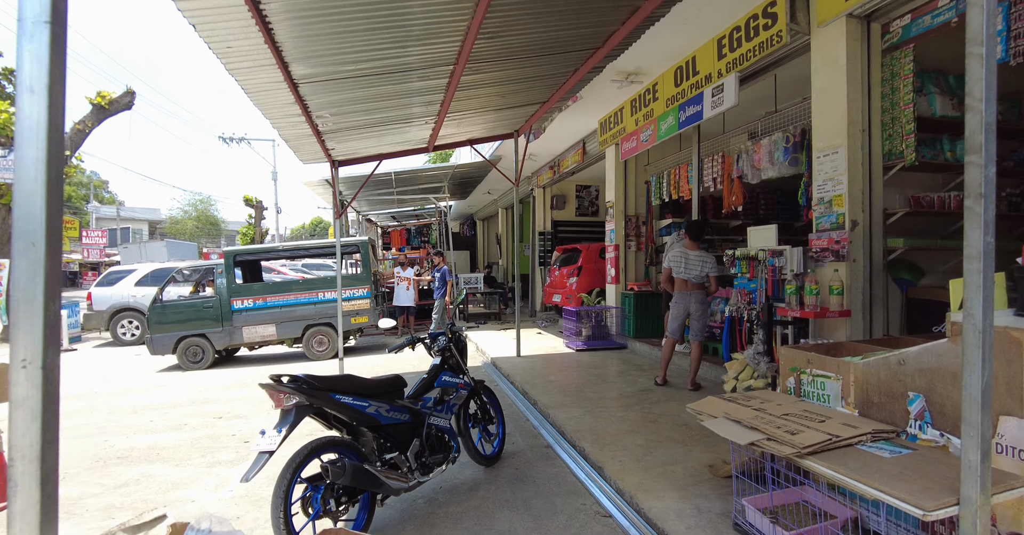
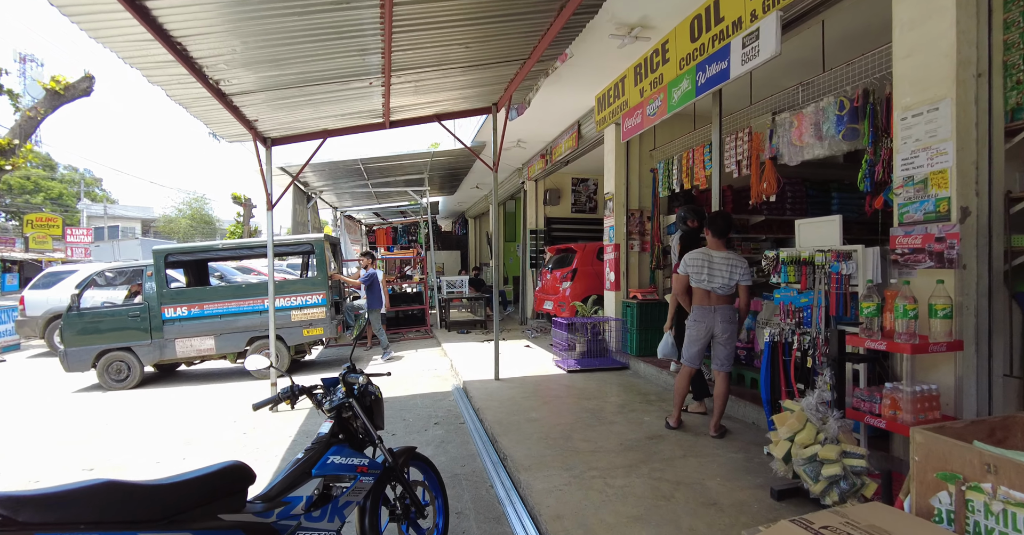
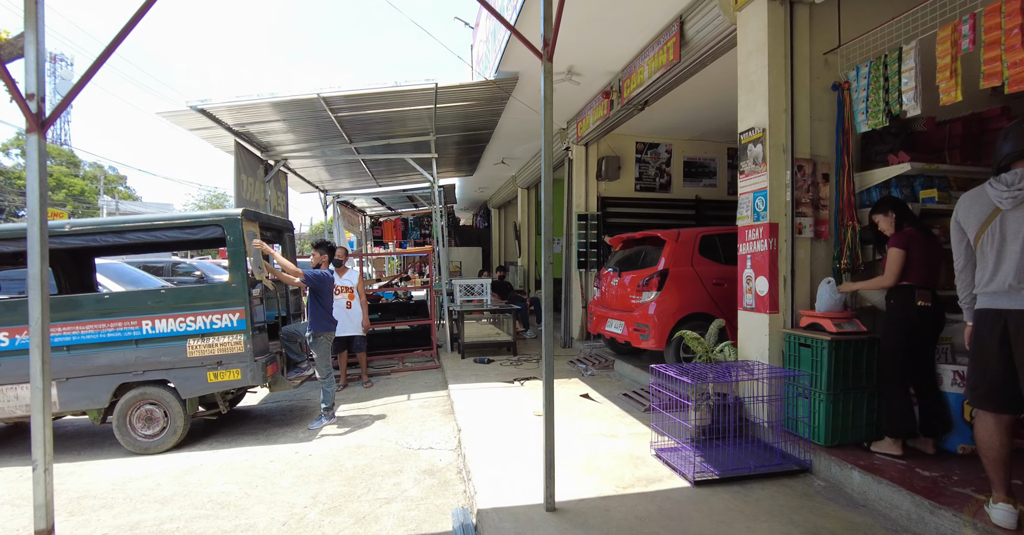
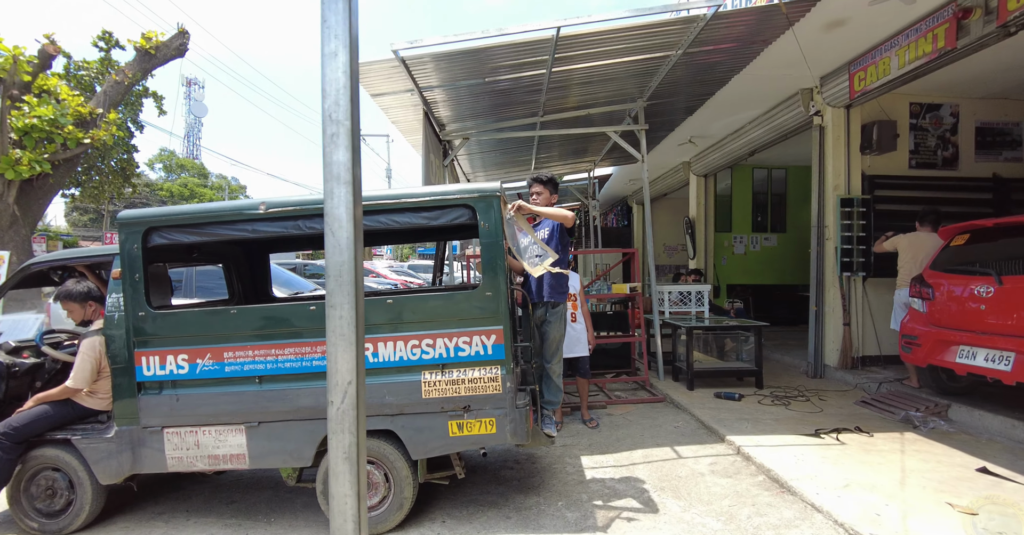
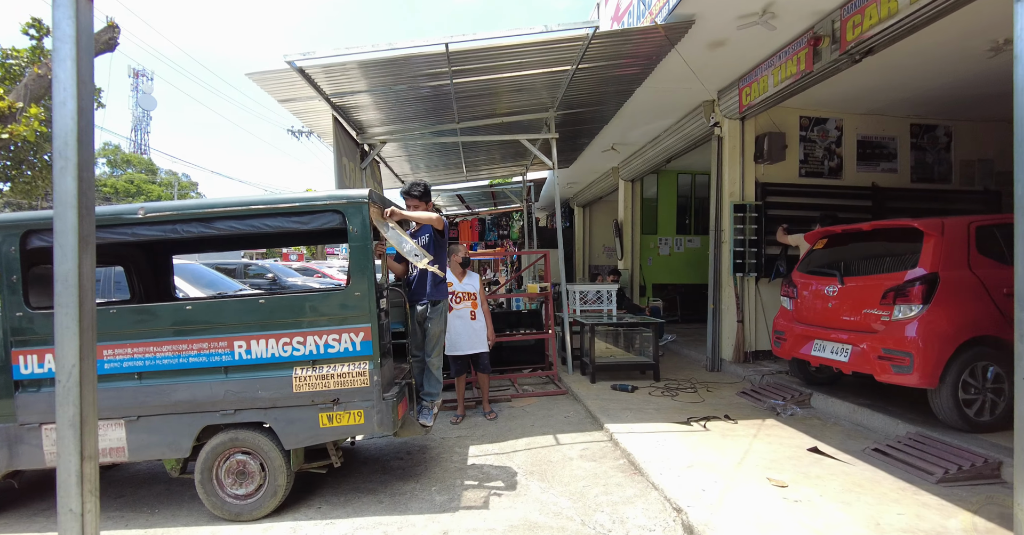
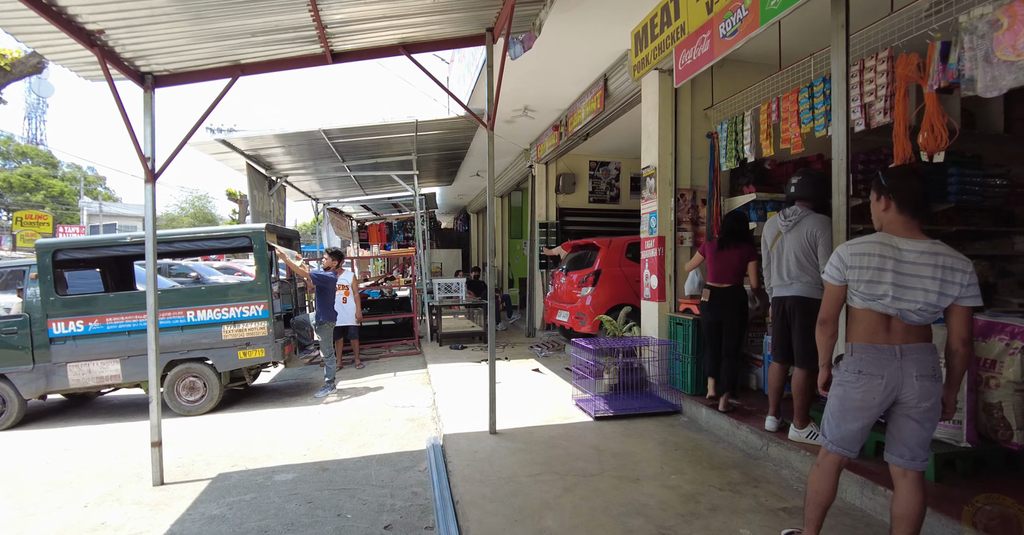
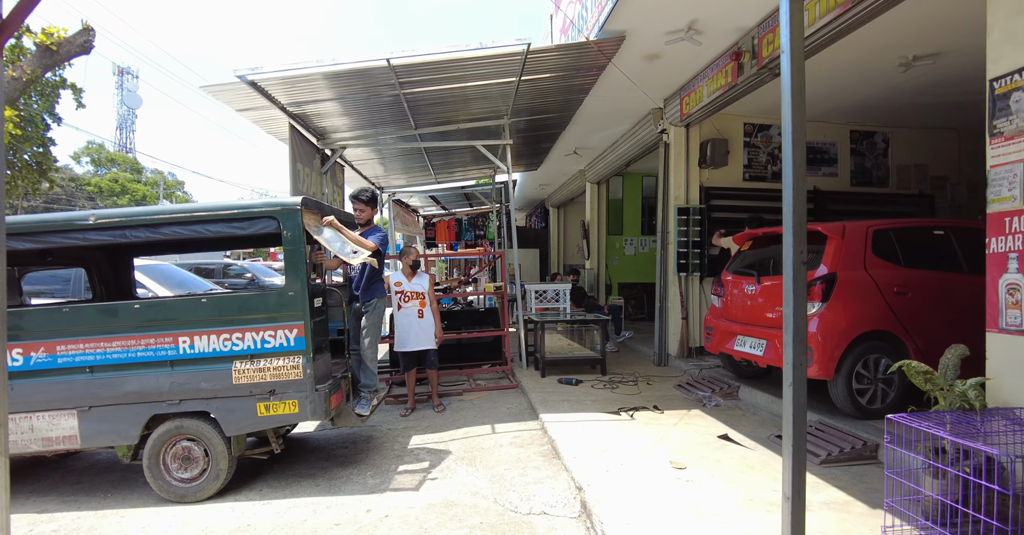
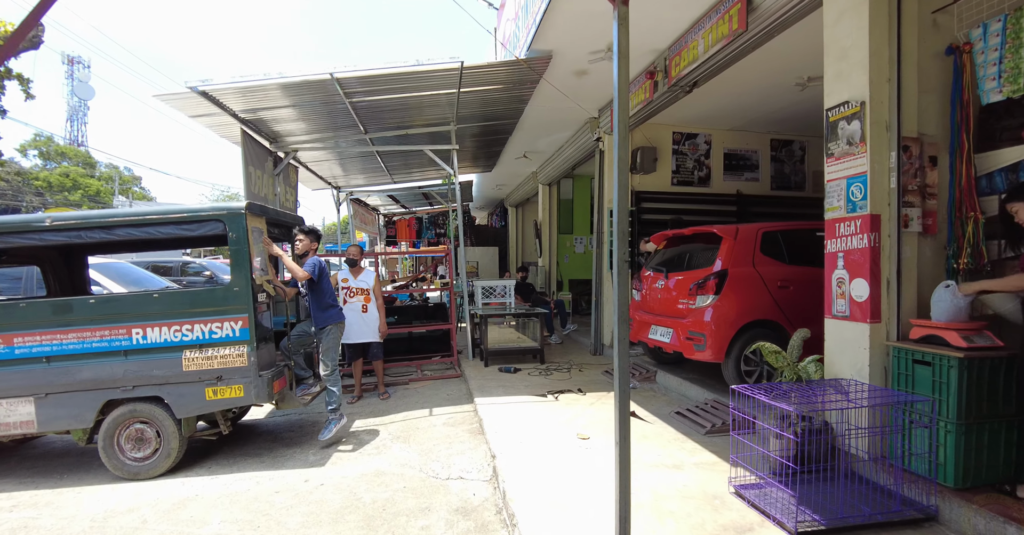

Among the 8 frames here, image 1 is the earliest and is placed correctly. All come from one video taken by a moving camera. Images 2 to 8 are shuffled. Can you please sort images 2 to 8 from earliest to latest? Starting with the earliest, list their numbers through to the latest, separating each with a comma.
2, 6, 3, 8, 7, 5, 4
